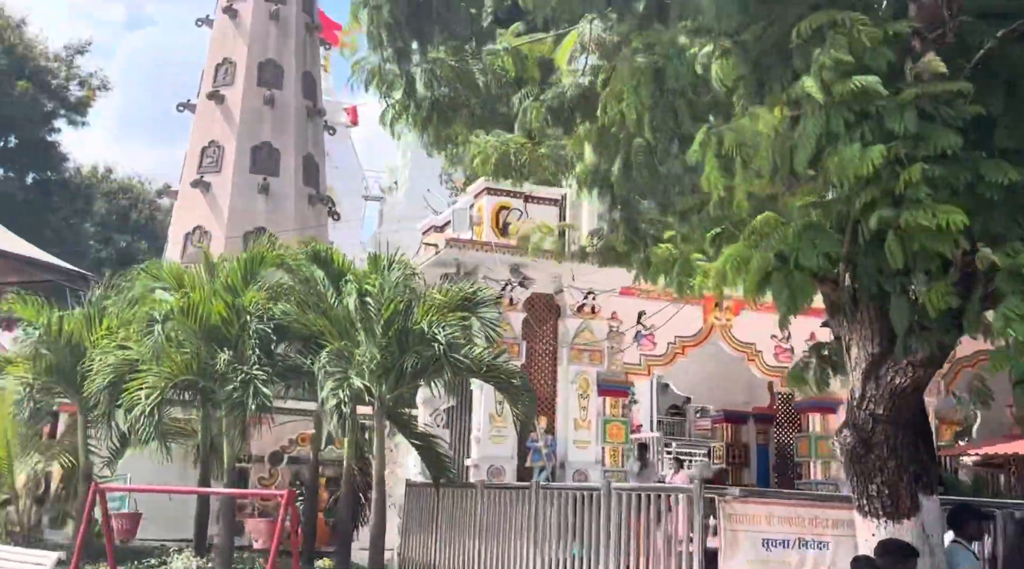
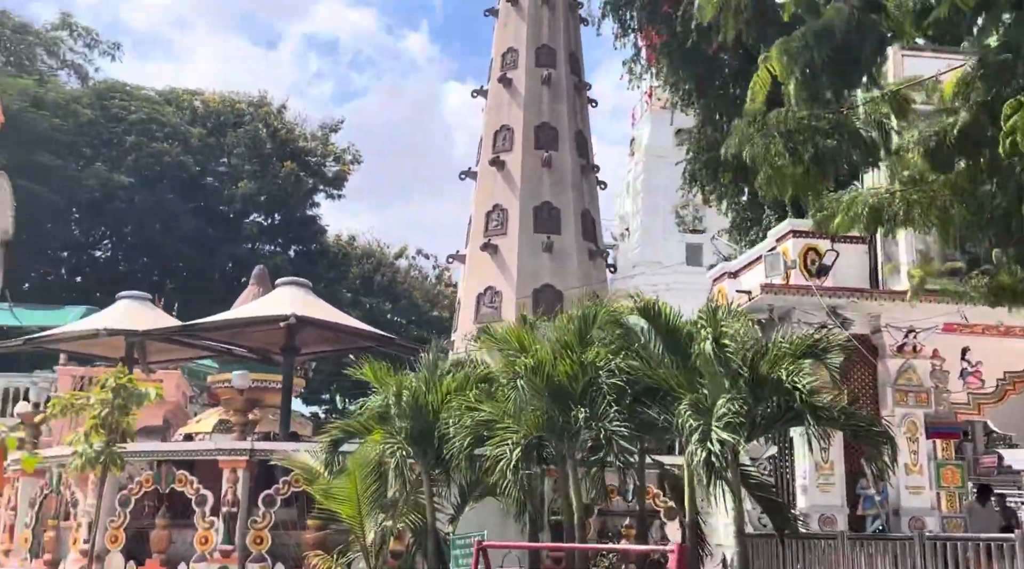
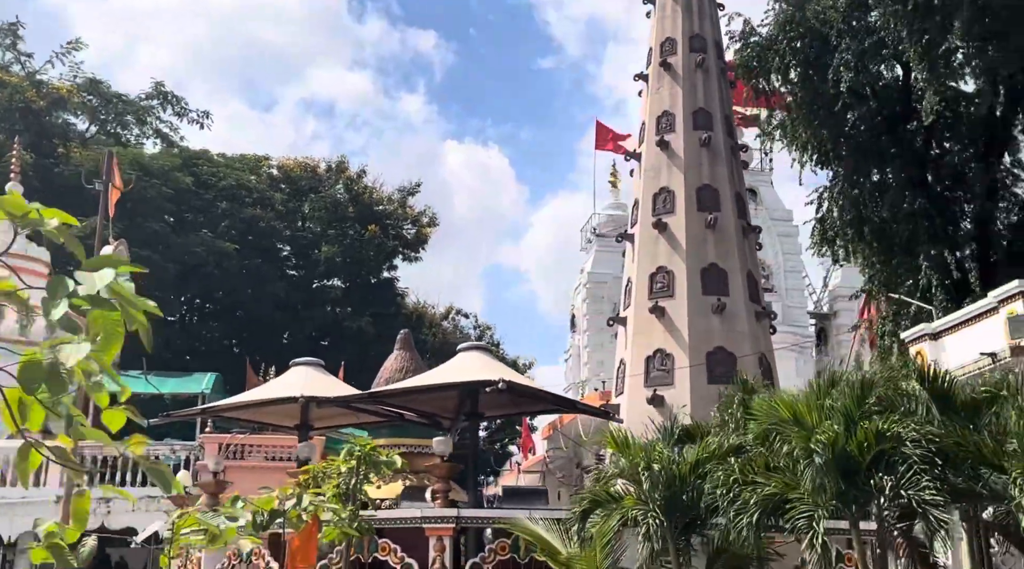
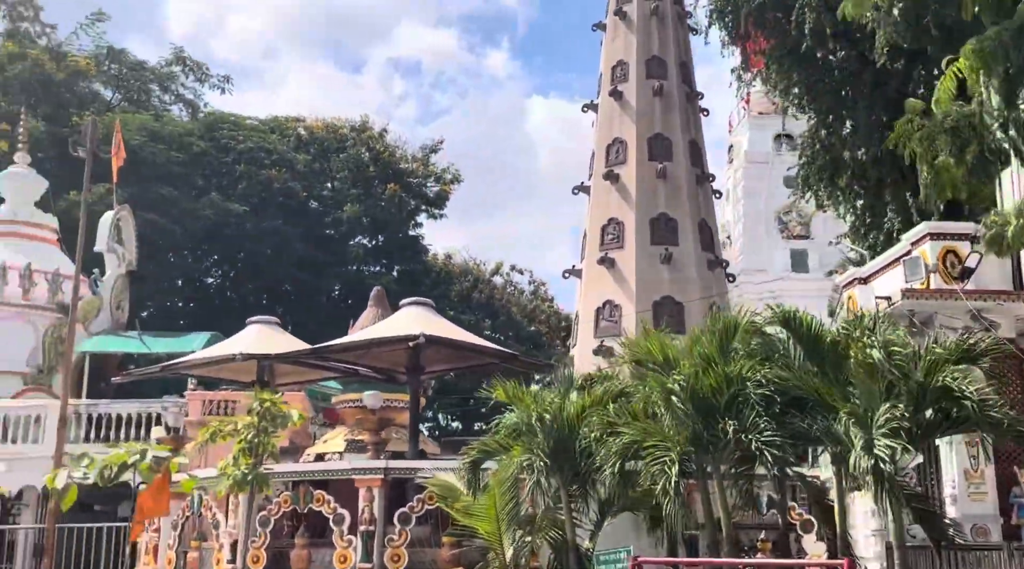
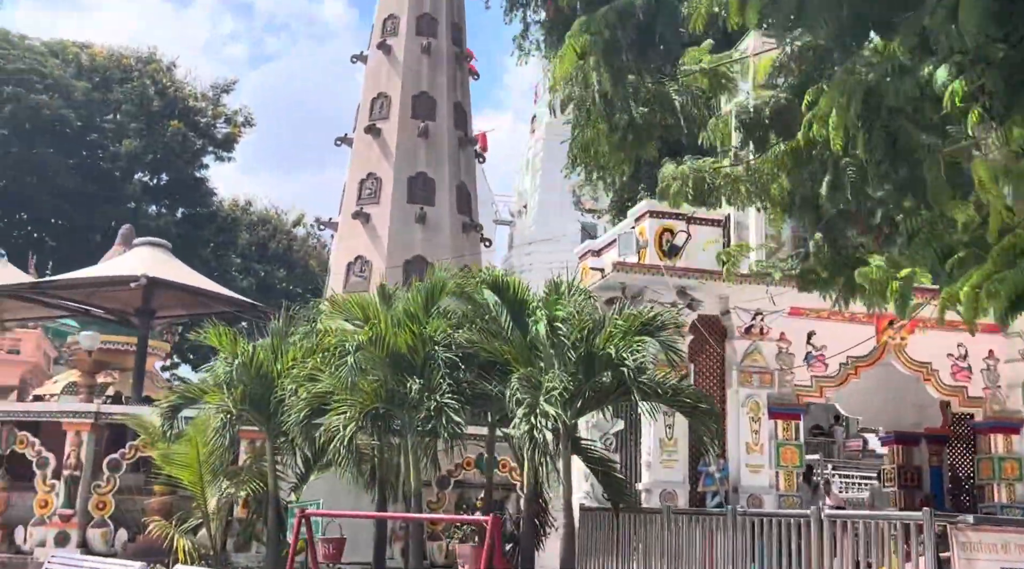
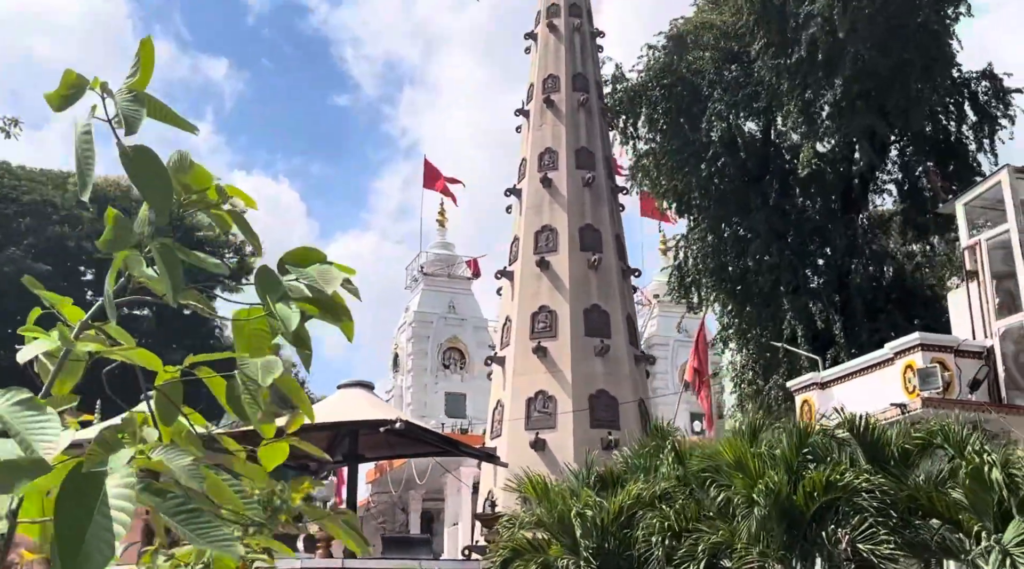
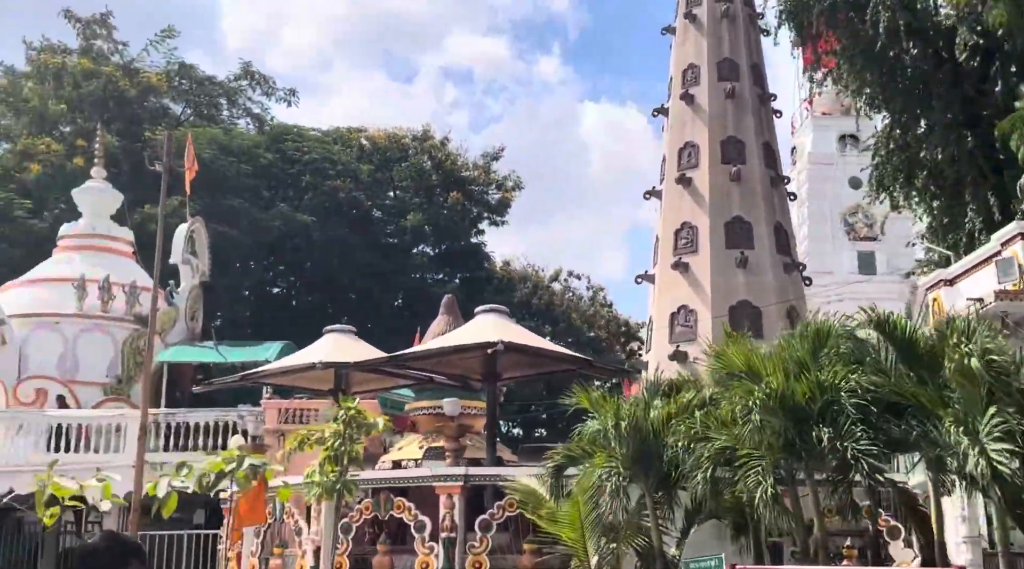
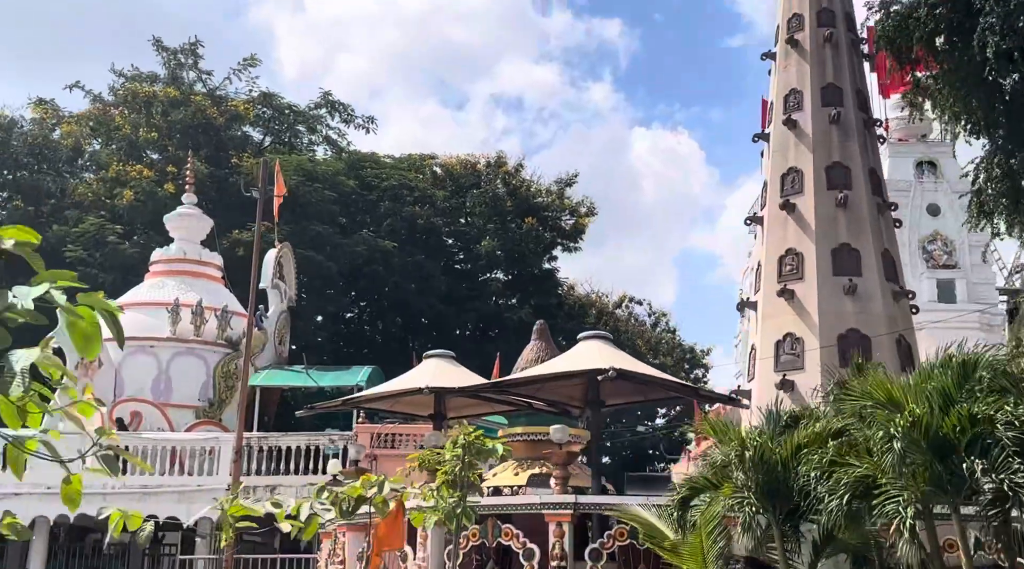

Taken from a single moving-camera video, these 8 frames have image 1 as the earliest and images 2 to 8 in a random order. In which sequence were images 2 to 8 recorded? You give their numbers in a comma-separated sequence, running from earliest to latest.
5, 2, 4, 7, 8, 3, 6
